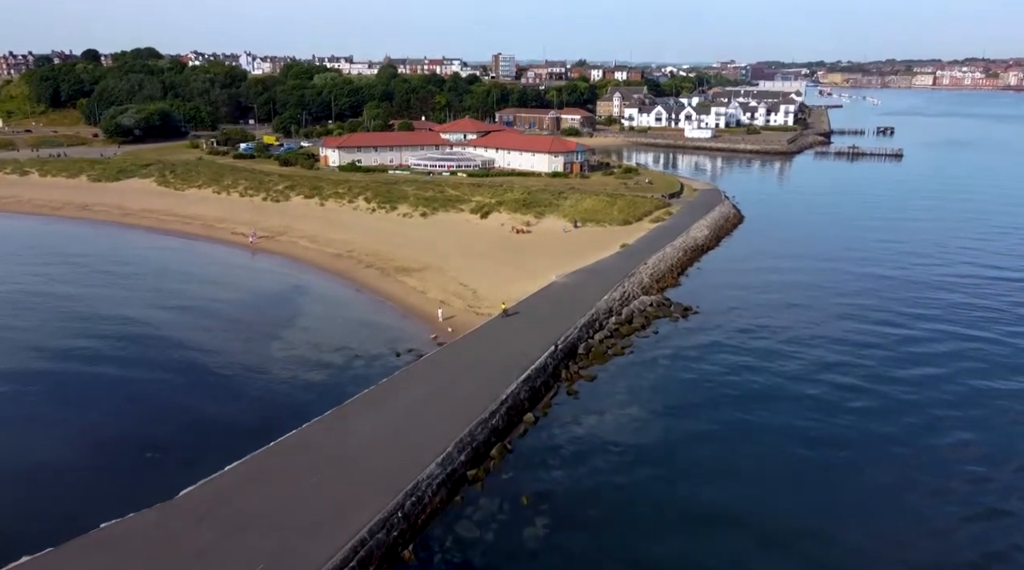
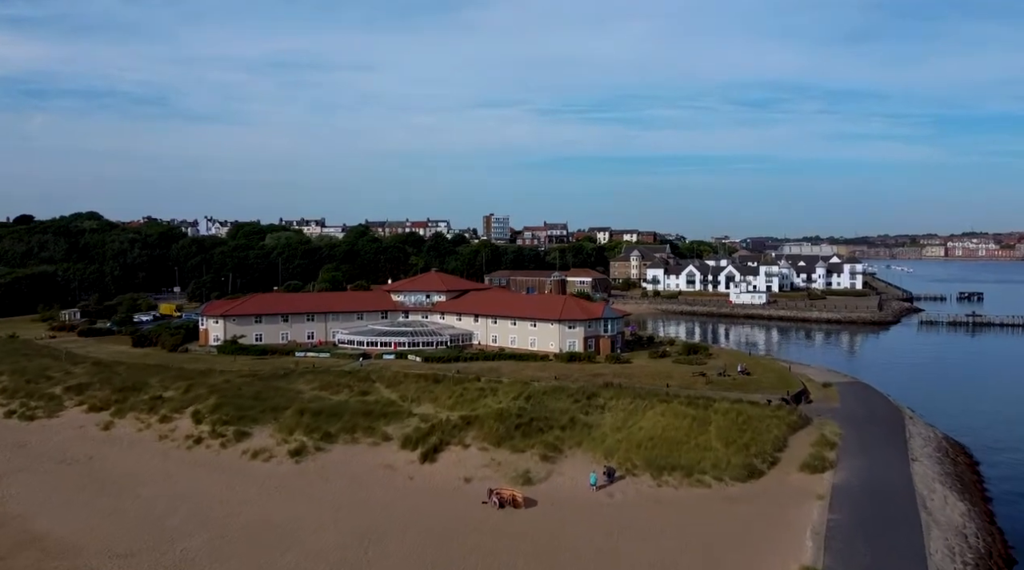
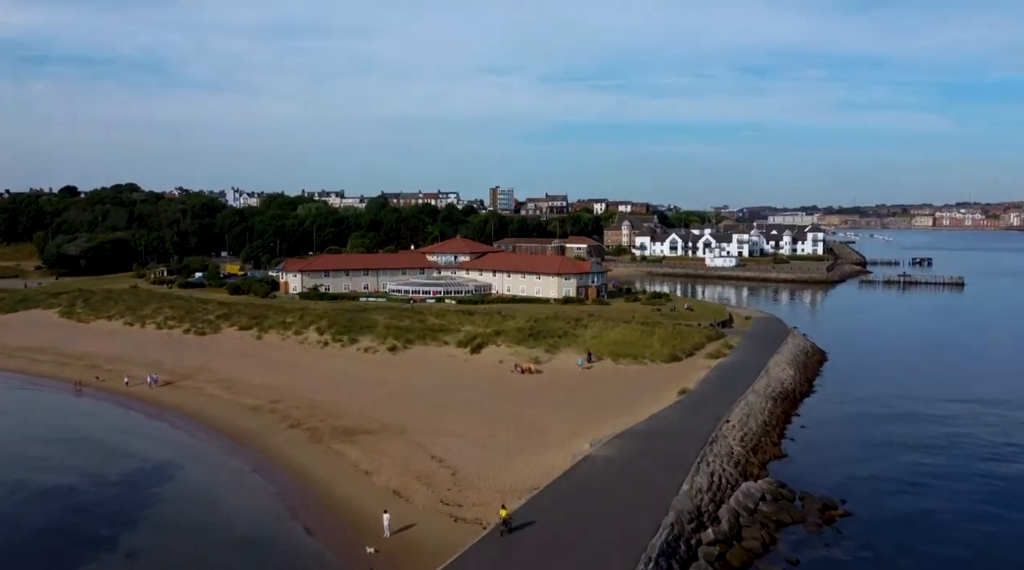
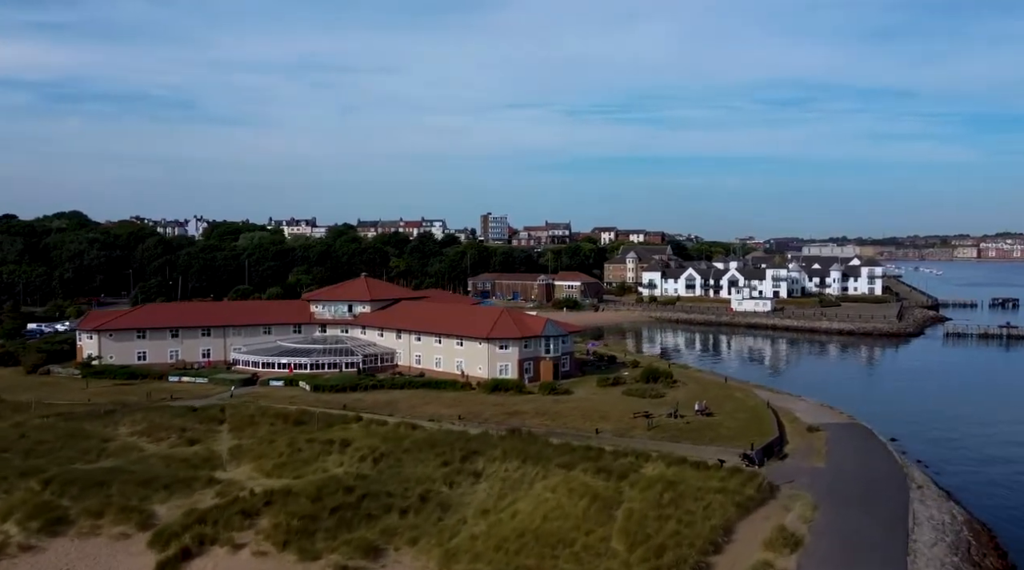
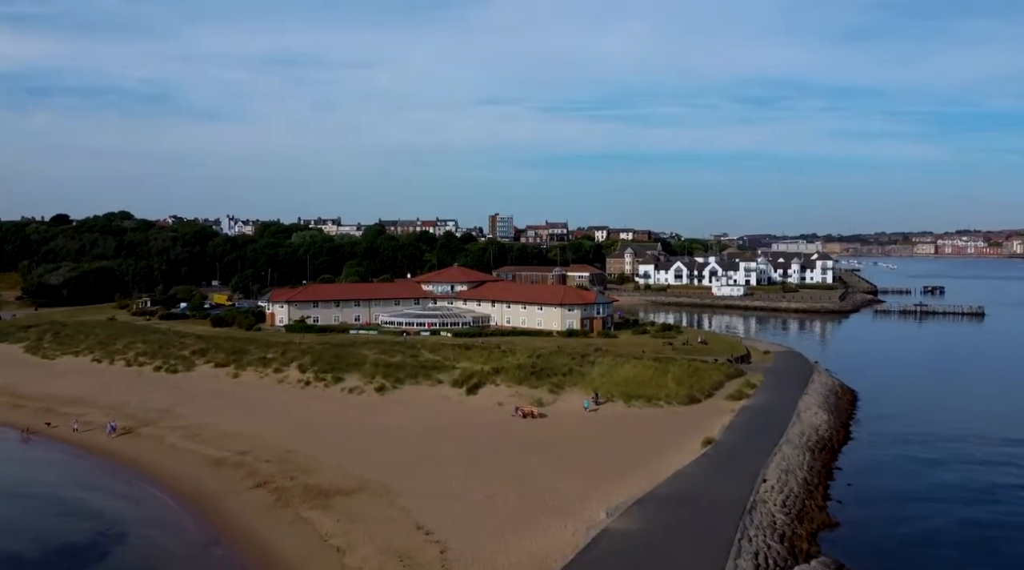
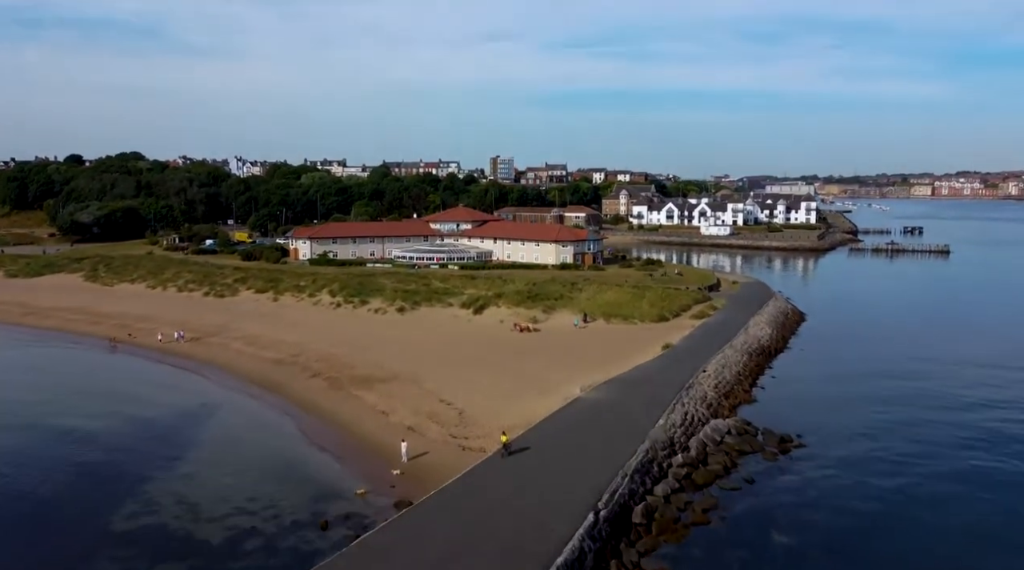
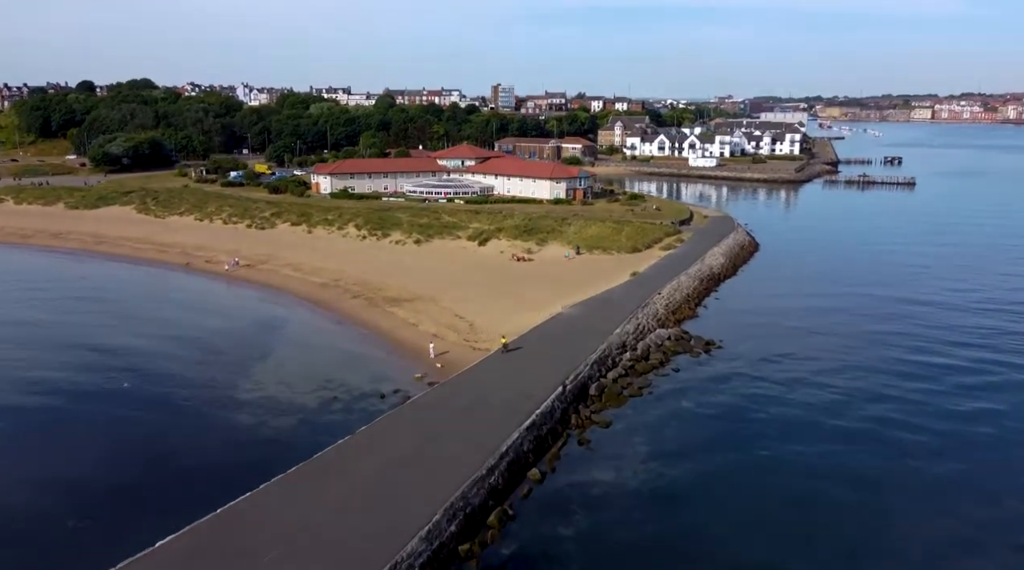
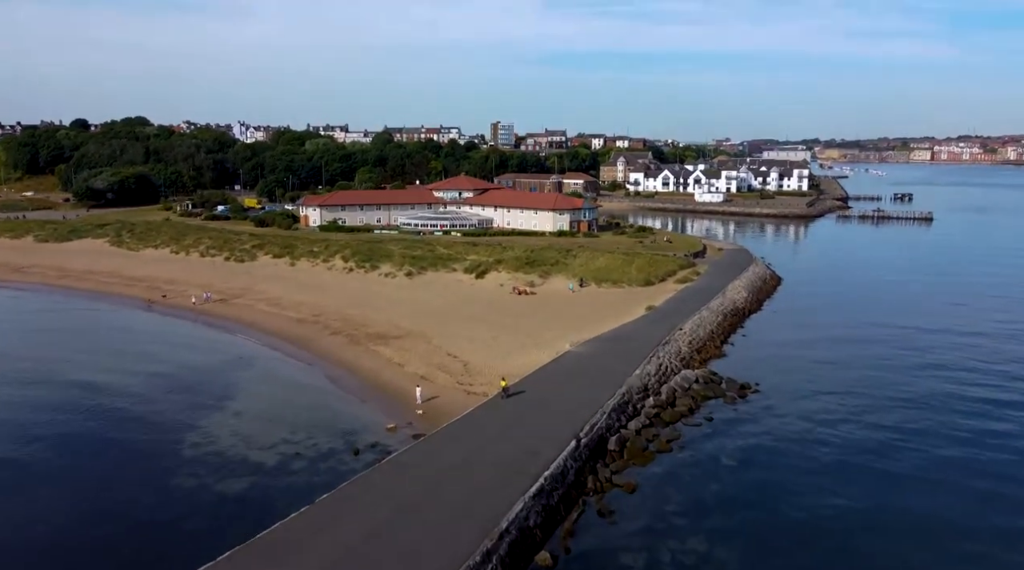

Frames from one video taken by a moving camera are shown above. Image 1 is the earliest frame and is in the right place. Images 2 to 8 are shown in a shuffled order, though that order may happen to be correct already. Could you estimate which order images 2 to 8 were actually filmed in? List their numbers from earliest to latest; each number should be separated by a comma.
7, 8, 6, 3, 5, 2, 4
